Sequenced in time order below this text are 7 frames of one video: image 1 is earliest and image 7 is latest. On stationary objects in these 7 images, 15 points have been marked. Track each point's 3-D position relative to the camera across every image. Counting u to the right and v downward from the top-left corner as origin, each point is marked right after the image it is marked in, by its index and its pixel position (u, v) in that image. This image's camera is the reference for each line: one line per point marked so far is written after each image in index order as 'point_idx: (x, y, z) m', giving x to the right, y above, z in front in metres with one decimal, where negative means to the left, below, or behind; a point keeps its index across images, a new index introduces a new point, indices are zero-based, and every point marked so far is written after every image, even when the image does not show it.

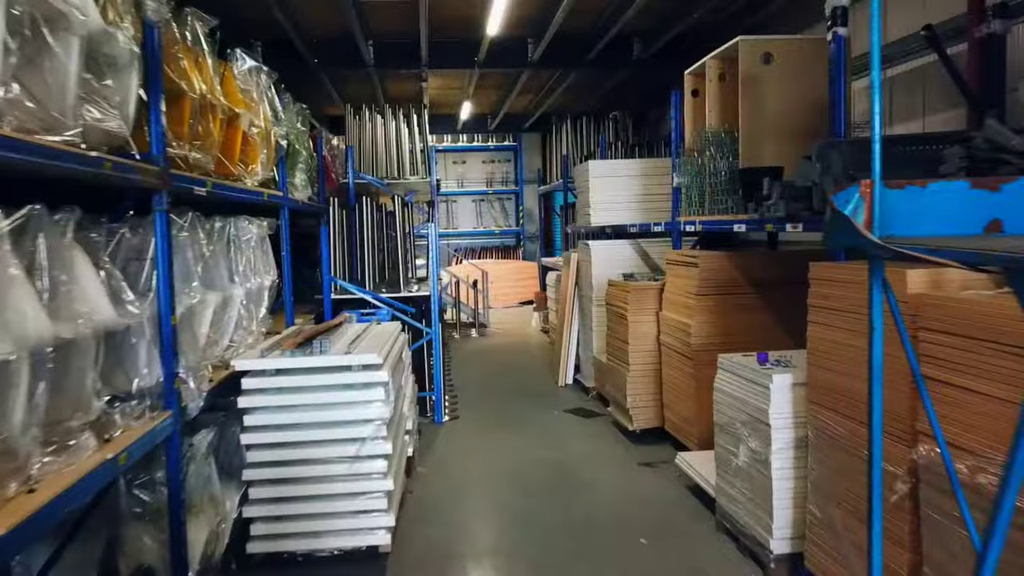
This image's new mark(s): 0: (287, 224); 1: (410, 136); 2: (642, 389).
0: (-1.1, +0.3, +4.0) m
1: (-0.8, +1.2, +6.5) m
2: (+0.7, -0.5, +4.2) m
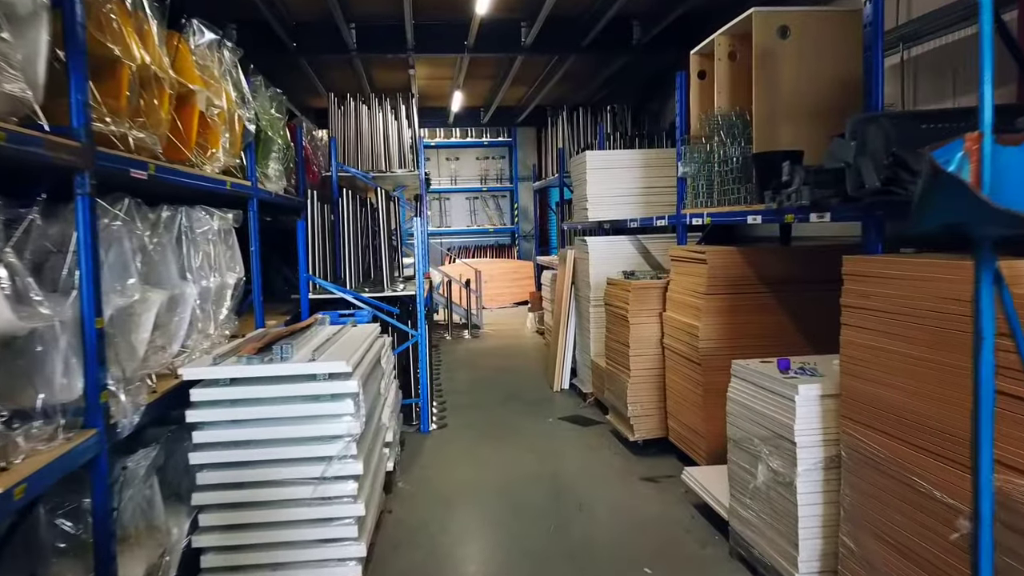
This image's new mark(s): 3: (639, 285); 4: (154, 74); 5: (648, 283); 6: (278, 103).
0: (-1.2, +0.3, +3.6) m
1: (-0.9, +1.2, +6.1) m
2: (+0.6, -0.5, +3.9) m
3: (+0.6, 0.0, +3.9) m
4: (-1.1, +0.6, +2.5) m
5: (+0.7, 0.0, +3.9) m
6: (-1.3, +1.0, +4.5) m
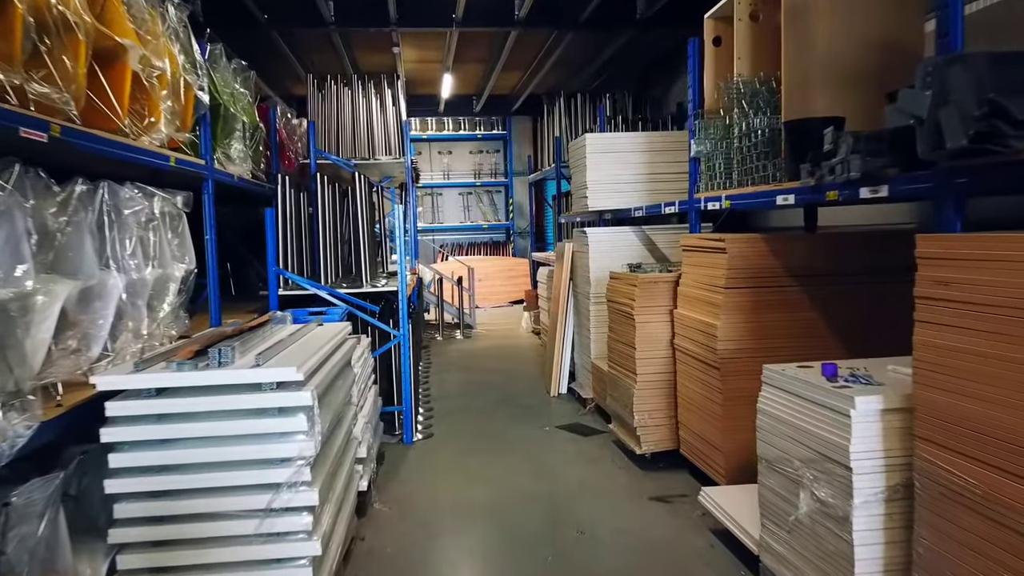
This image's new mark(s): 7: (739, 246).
0: (-1.2, +0.3, +3.2) m
1: (-0.9, +1.3, +5.7) m
2: (+0.6, -0.5, +3.5) m
3: (+0.6, 0.0, +3.5) m
4: (-1.1, +0.7, +2.0) m
5: (+0.6, +0.1, +3.5) m
6: (-1.3, +1.1, +4.1) m
7: (+0.8, +0.2, +2.9) m
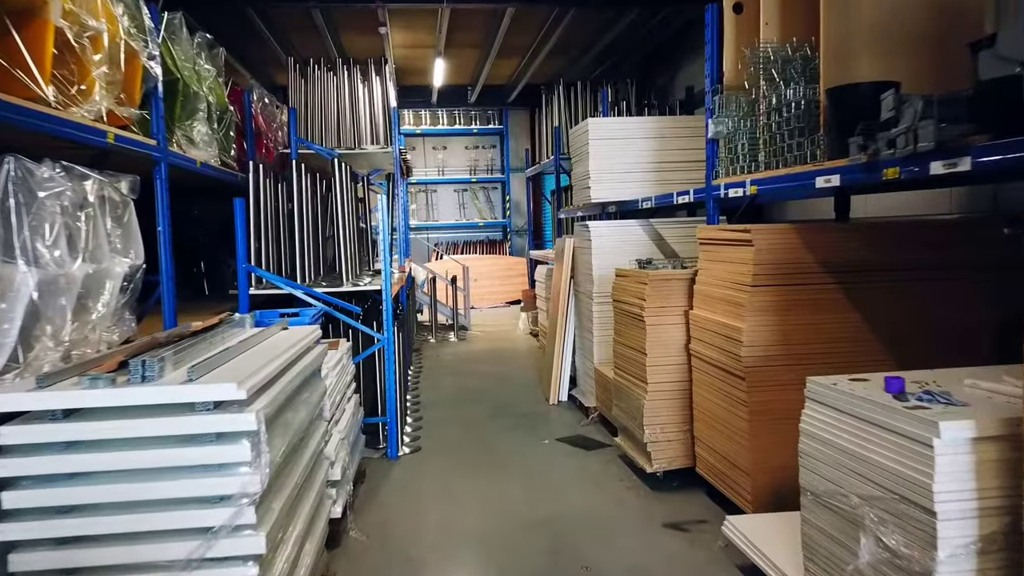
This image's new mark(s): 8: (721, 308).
0: (-1.2, +0.3, +2.8) m
1: (-0.9, +1.3, +5.3) m
2: (+0.6, -0.5, +3.1) m
3: (+0.6, 0.0, +3.1) m
4: (-1.1, +0.7, +1.6) m
5: (+0.6, +0.1, +3.1) m
6: (-1.4, +1.1, +3.7) m
7: (+0.8, +0.2, +2.6) m
8: (+0.7, -0.1, +2.8) m
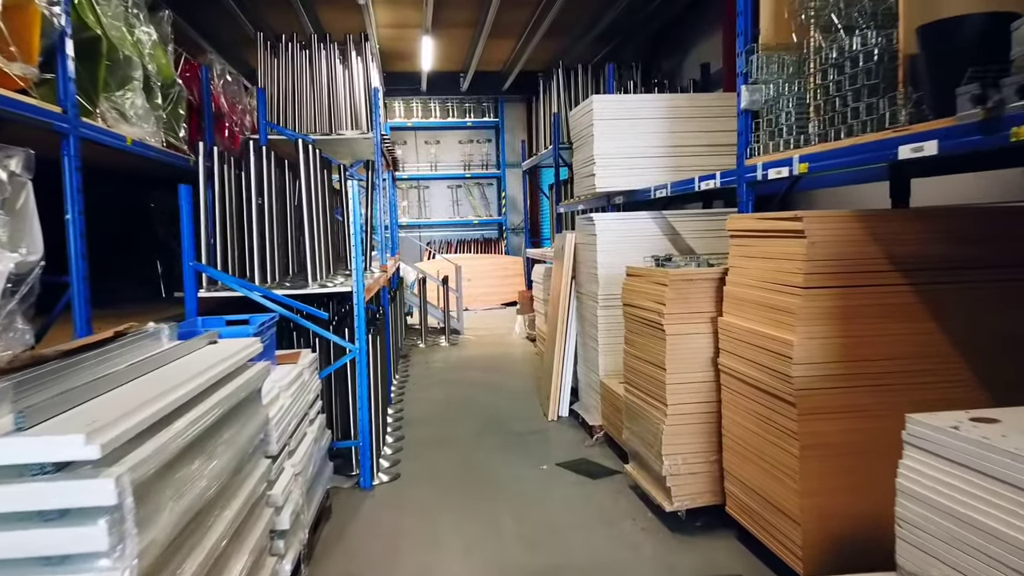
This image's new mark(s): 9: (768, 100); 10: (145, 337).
0: (-1.2, +0.3, +2.3) m
1: (-1.0, +1.2, +4.8) m
2: (+0.6, -0.5, +2.6) m
3: (+0.5, 0.0, +2.5) m
4: (-1.1, +0.7, +1.1) m
5: (+0.6, +0.1, +2.6) m
6: (-1.4, +1.0, +3.1) m
7: (+0.8, +0.2, +2.0) m
8: (+0.7, -0.1, +2.2) m
9: (+0.7, +0.6, +2.4) m
10: (-0.8, -0.1, +1.9) m
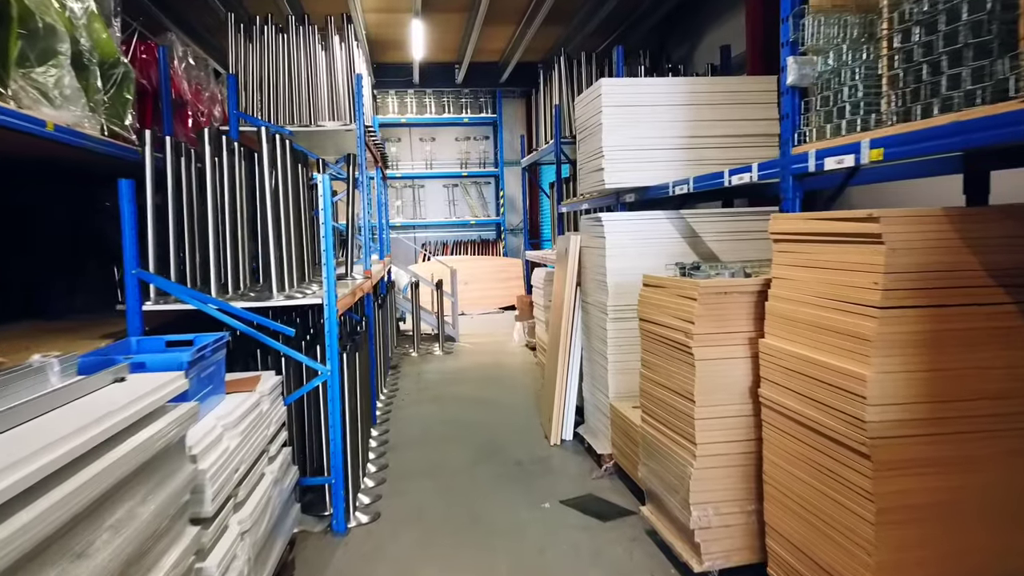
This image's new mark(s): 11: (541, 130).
0: (-1.2, +0.3, +1.8) m
1: (-1.0, +1.2, +4.3) m
2: (+0.5, -0.5, +2.1) m
3: (+0.5, 0.0, +2.1) m
4: (-1.2, +0.6, +0.7) m
5: (+0.6, 0.0, +2.1) m
6: (-1.4, +1.0, +2.7) m
7: (+0.8, +0.1, +1.6) m
8: (+0.7, -0.1, +1.8) m
9: (+0.7, +0.5, +2.0) m
10: (-0.9, -0.2, +1.4) m
11: (+0.2, +1.3, +6.5) m
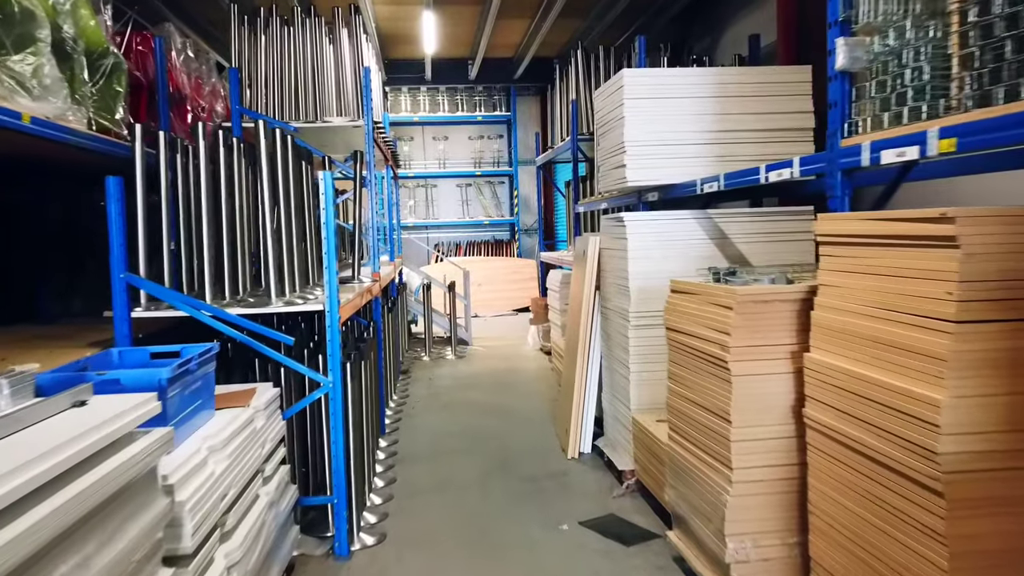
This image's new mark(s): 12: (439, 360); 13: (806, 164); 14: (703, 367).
0: (-1.2, +0.3, +1.7) m
1: (-0.9, +1.2, +4.2) m
2: (+0.6, -0.6, +1.9) m
3: (+0.6, 0.0, +1.9) m
4: (-1.1, +0.6, +0.5) m
5: (+0.6, 0.0, +1.9) m
6: (-1.3, +1.0, +2.5) m
7: (+0.8, +0.1, +1.4) m
8: (+0.7, -0.1, +1.6) m
9: (+0.8, +0.5, +1.7) m
10: (-0.8, -0.2, +1.2) m
11: (+0.4, +1.2, +6.3) m
12: (-0.6, -0.6, +6.5) m
13: (+0.8, +0.3, +2.1) m
14: (+0.5, -0.2, +2.1) m
